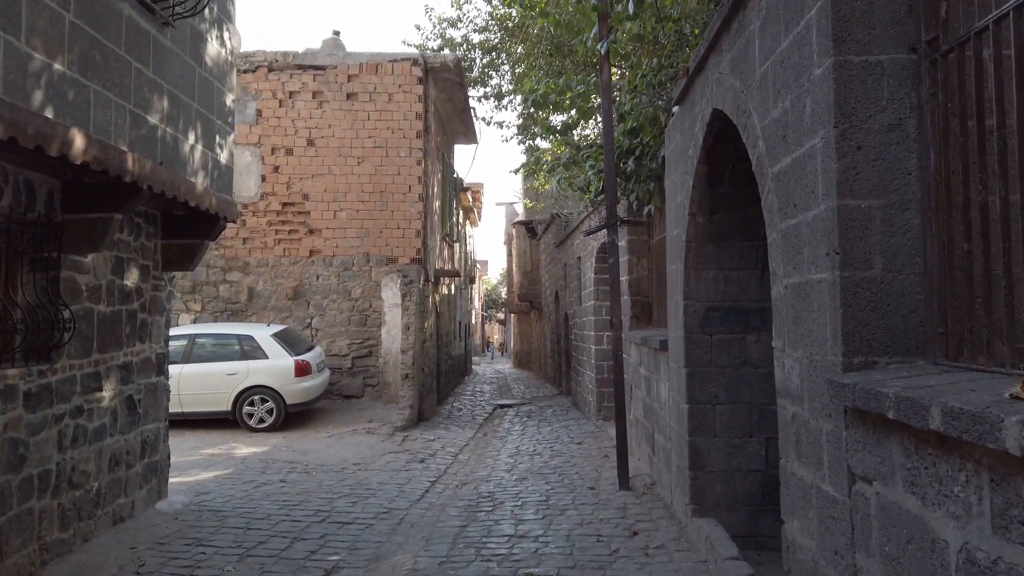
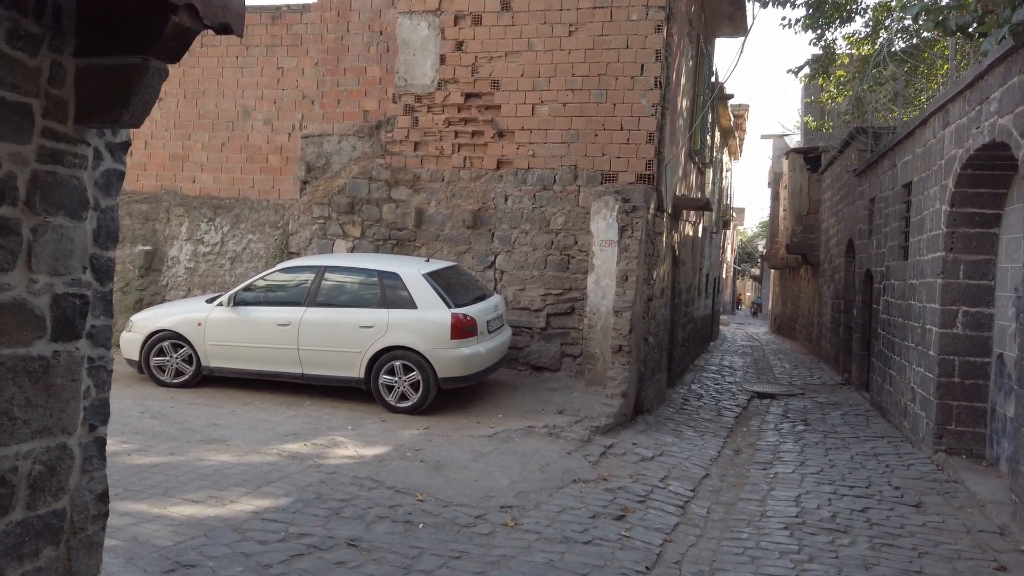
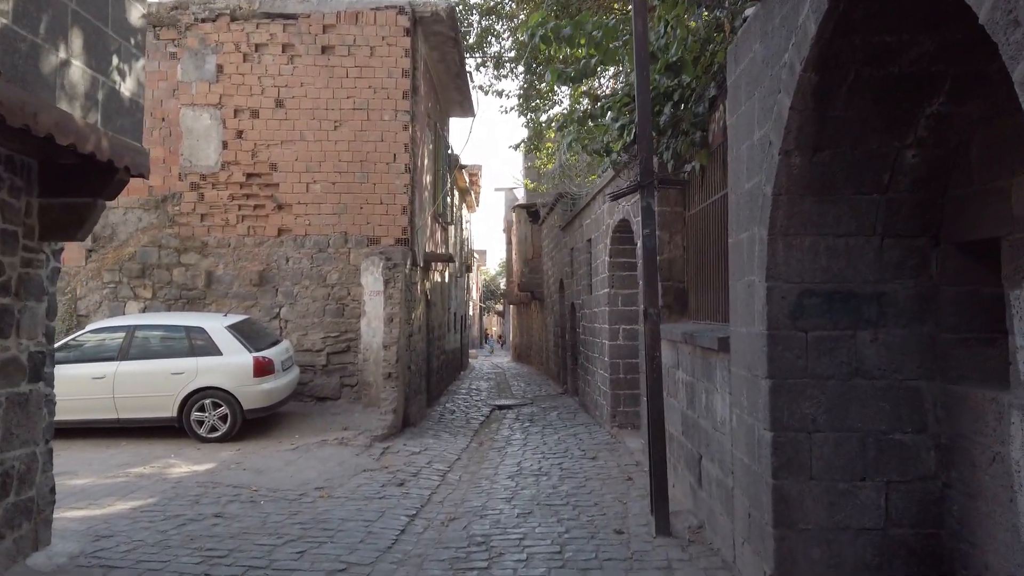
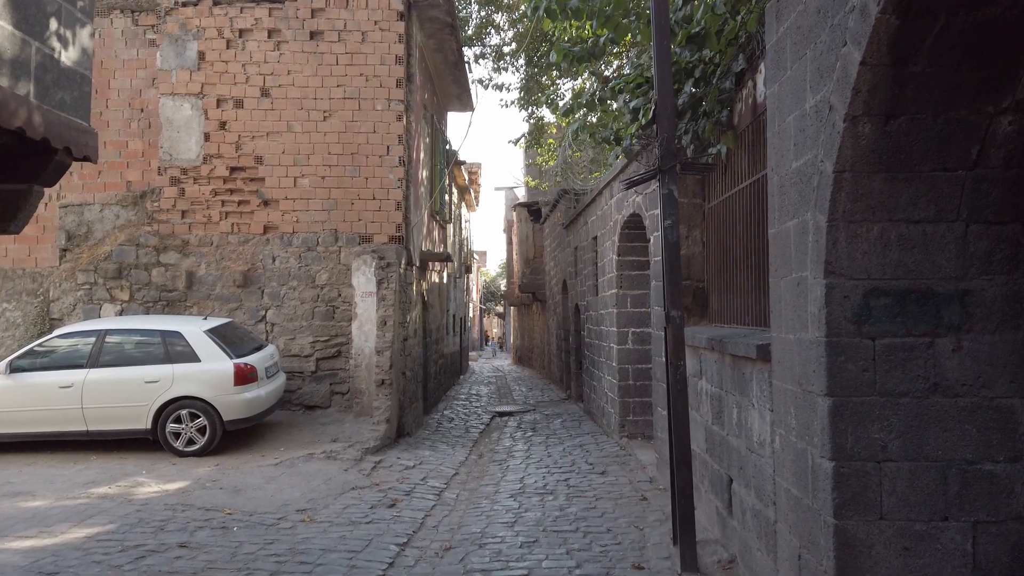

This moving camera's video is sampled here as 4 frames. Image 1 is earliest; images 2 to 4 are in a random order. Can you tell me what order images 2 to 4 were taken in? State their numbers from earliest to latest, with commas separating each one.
3, 4, 2
